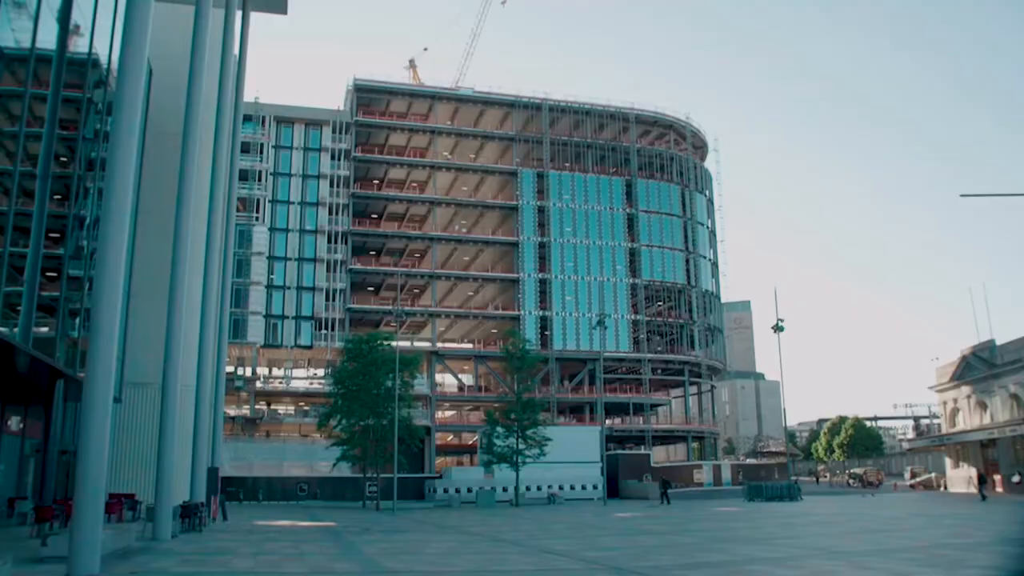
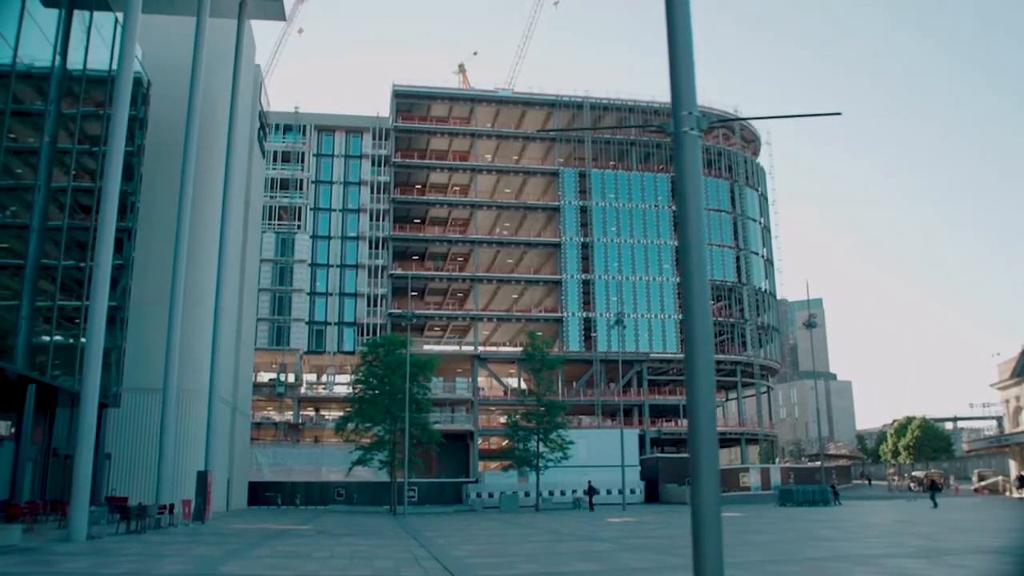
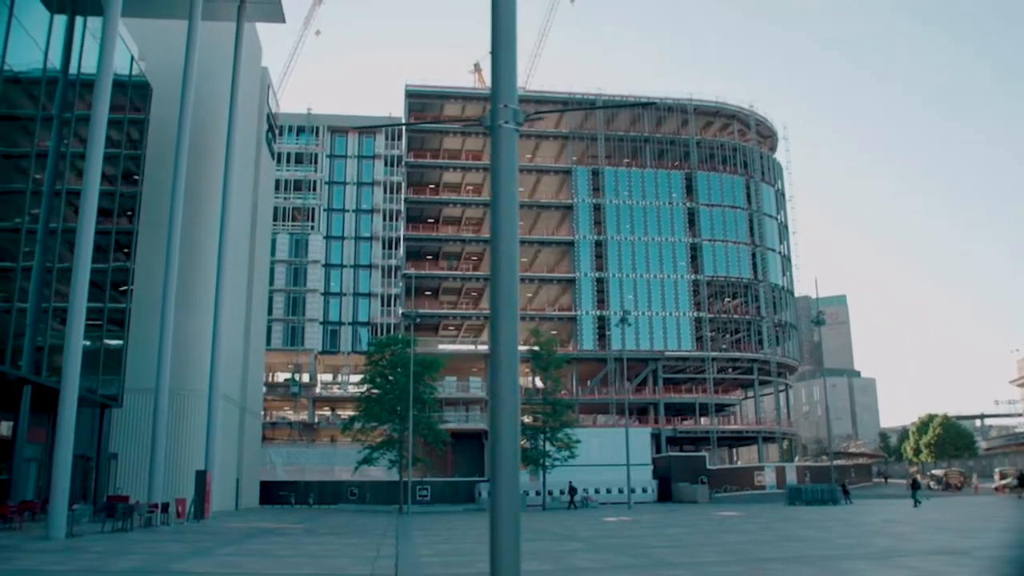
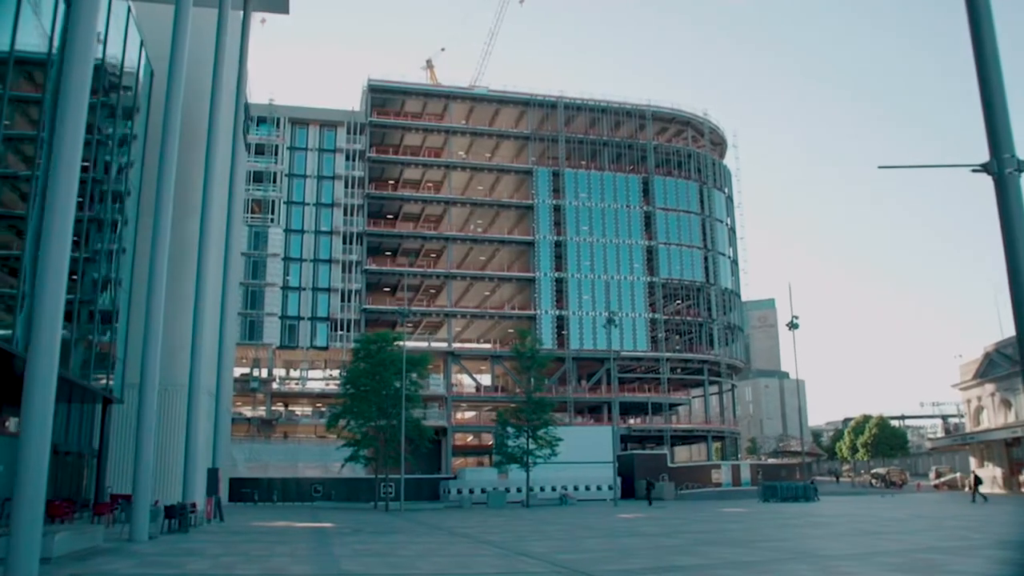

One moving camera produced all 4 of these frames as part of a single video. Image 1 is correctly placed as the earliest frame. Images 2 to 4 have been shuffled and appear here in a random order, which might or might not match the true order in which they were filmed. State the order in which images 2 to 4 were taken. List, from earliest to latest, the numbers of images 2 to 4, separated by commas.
4, 2, 3
